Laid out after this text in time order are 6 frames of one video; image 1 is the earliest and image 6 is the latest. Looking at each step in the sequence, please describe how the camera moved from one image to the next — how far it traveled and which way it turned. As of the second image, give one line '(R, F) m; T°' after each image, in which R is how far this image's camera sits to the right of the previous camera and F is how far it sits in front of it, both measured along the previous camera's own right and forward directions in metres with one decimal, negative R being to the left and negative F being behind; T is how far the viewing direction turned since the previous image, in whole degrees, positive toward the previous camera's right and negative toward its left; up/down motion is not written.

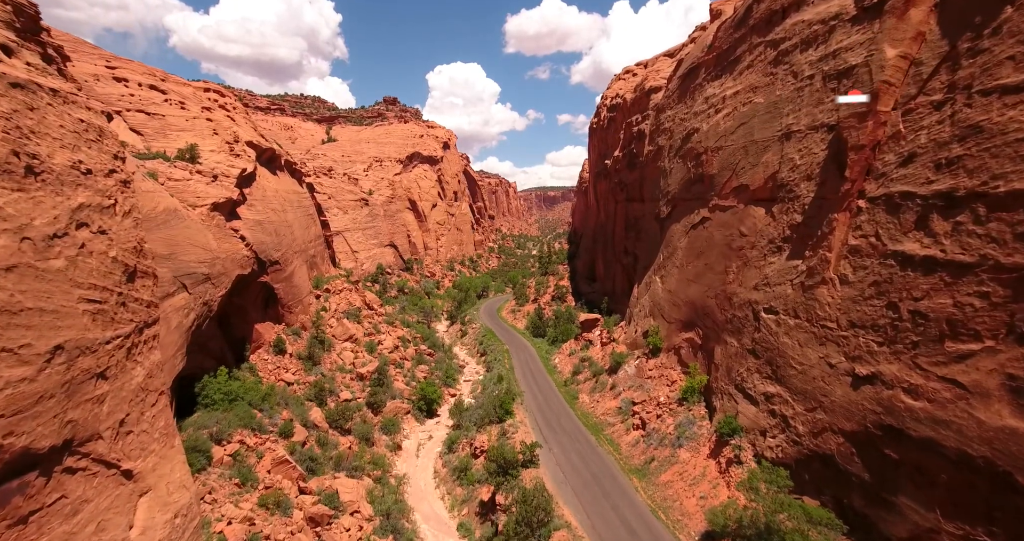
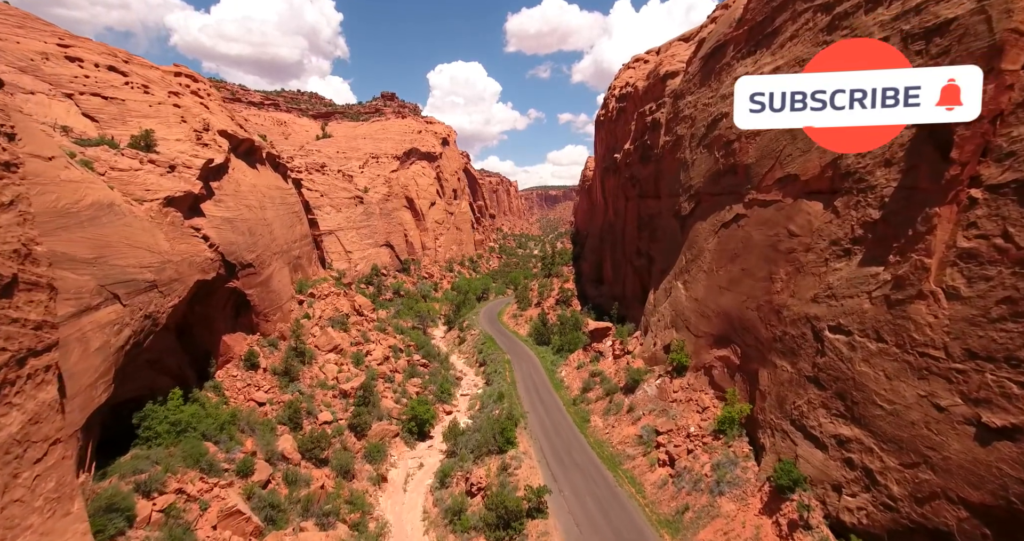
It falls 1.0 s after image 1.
(-0.1, +2.8) m; 0°
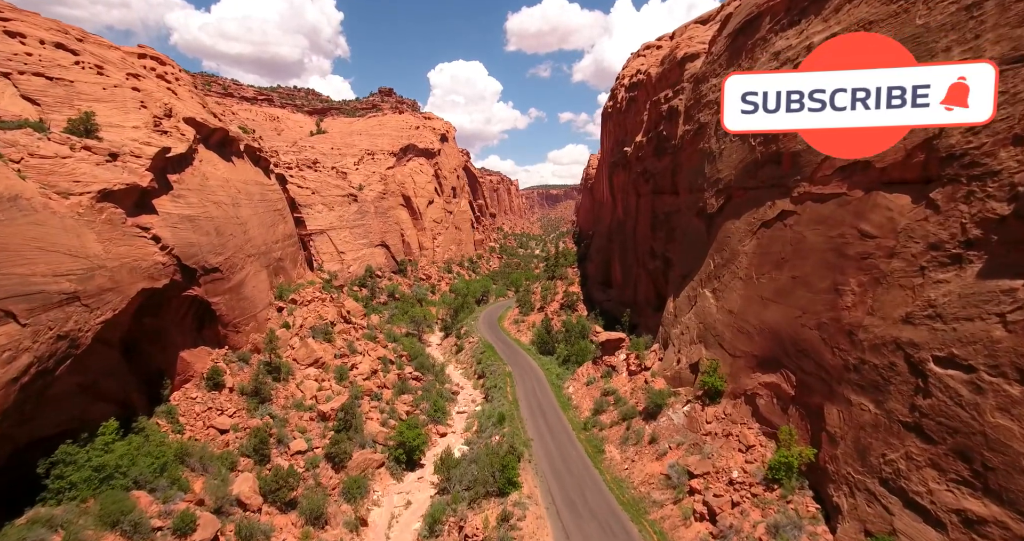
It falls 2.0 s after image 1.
(-0.1, +2.8) m; 0°
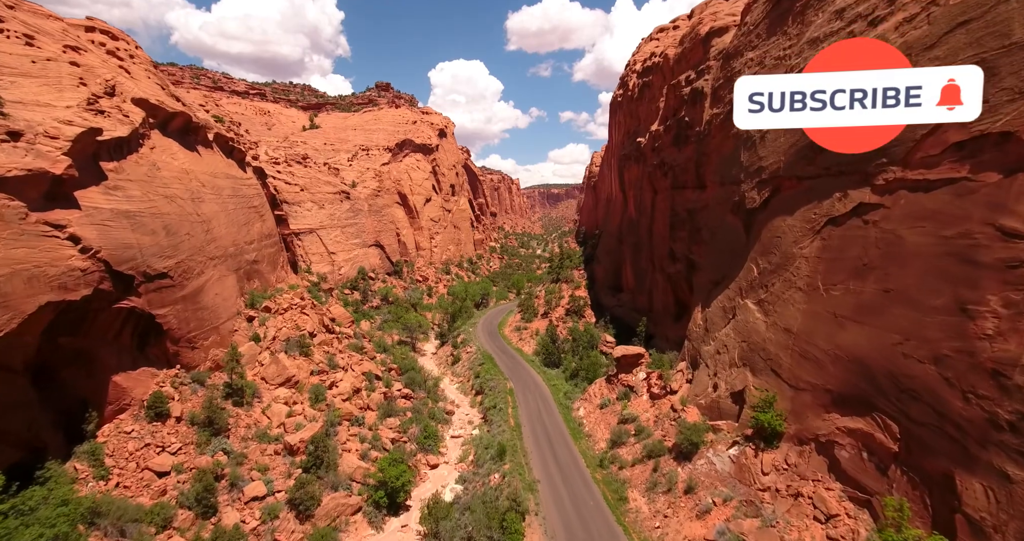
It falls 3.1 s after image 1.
(0.0, +3.2) m; 0°
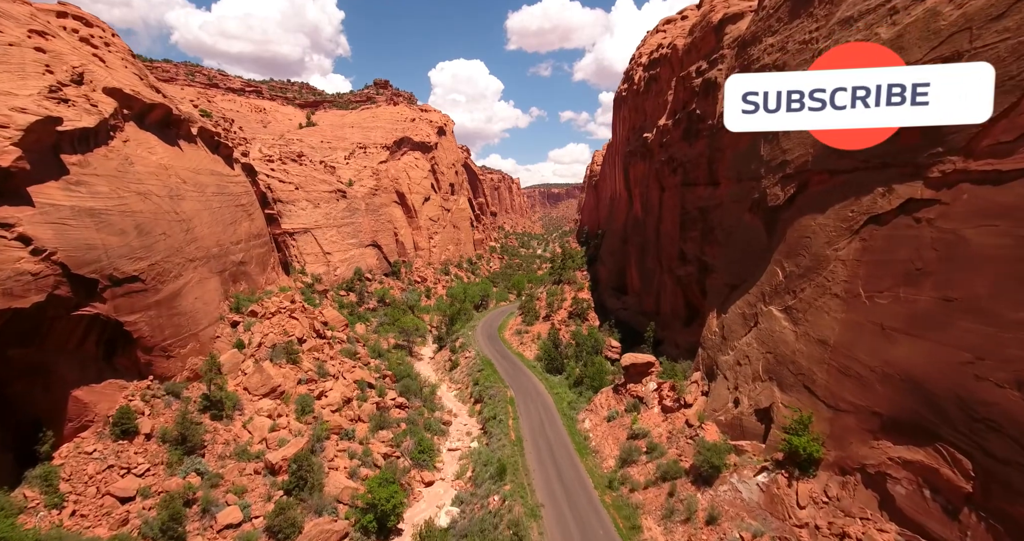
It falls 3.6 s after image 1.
(0.0, +1.4) m; 0°
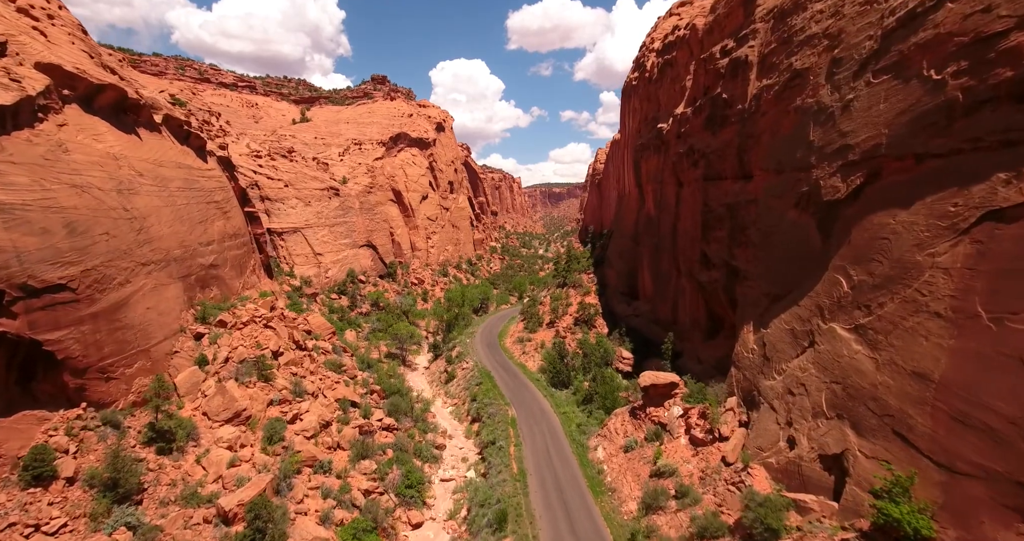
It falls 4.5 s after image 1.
(0.0, +2.7) m; 0°
